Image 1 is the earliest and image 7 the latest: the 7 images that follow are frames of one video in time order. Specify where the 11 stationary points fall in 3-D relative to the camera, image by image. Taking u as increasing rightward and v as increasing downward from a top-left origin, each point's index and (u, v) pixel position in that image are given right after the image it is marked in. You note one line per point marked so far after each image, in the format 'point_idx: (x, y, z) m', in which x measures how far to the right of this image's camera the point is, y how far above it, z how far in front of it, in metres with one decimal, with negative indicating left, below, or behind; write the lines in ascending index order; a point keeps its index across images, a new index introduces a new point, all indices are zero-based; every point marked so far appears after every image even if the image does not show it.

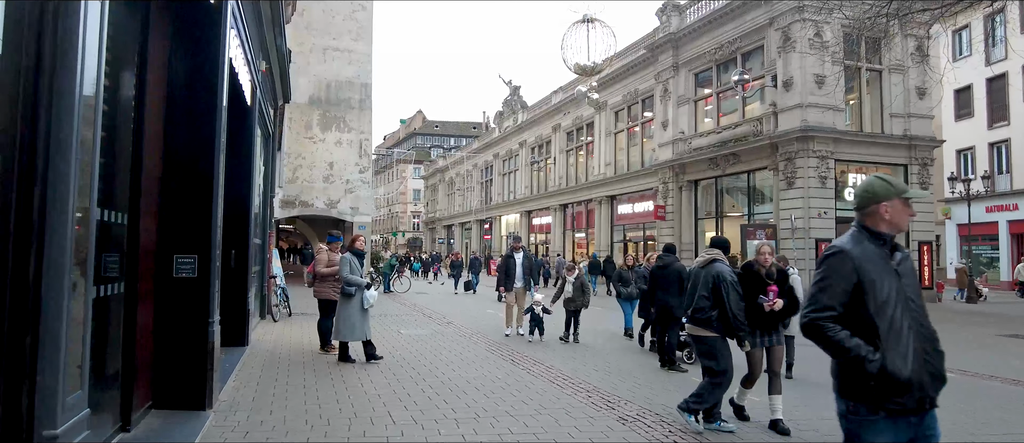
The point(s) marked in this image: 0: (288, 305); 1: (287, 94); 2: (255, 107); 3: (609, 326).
0: (-4.8, -1.8, +14.2) m
1: (-5.1, +2.9, +14.9) m
2: (-3.8, +1.7, +9.6) m
3: (+2.0, -2.2, +12.9) m
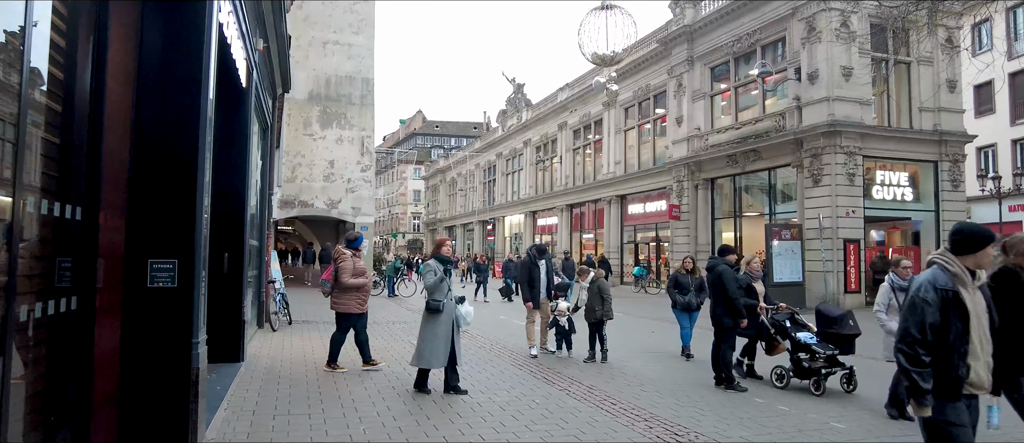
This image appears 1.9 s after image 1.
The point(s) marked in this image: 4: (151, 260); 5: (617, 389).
0: (-4.5, -1.8, +13.0) m
1: (-4.7, +2.9, +13.7) m
2: (-3.4, +1.7, +8.5) m
3: (+2.4, -2.2, +11.8) m
4: (-3.2, -0.4, +5.6) m
5: (+1.2, -1.9, +7.5) m
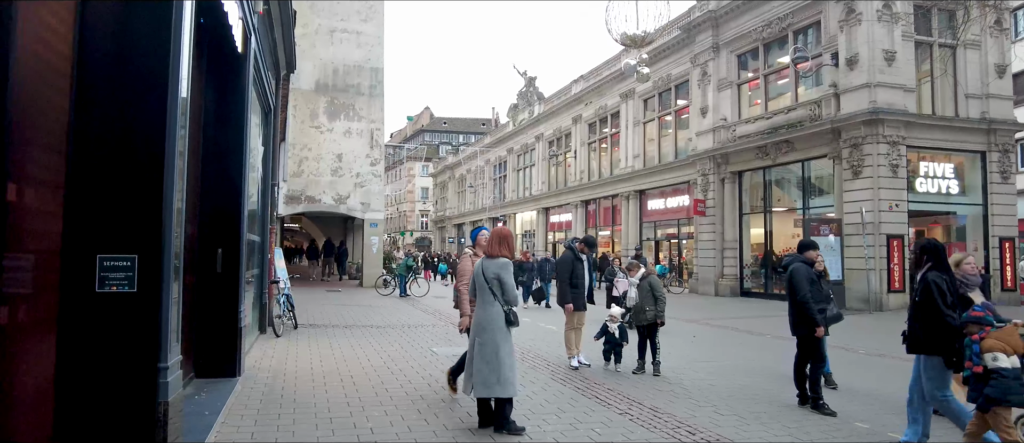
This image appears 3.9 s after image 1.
0: (-3.9, -1.7, +11.8) m
1: (-4.2, +3.0, +12.5) m
2: (-2.9, +1.8, +7.3) m
3: (+2.9, -2.0, +10.5) m
4: (-2.8, -0.3, +4.4) m
5: (+1.7, -1.8, +6.2) m
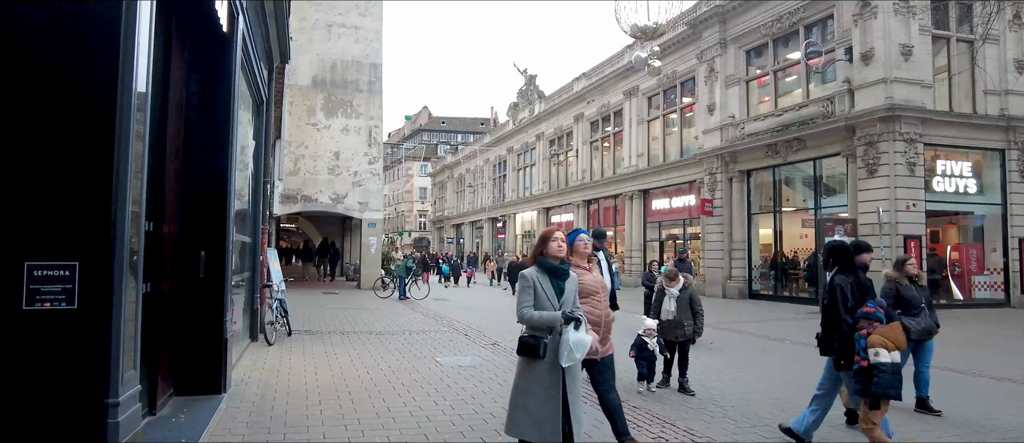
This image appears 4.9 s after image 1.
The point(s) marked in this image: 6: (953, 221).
0: (-3.8, -1.7, +11.1) m
1: (-4.1, +3.0, +11.8) m
2: (-2.8, +1.8, +6.6) m
3: (+3.1, -2.0, +9.8) m
4: (-2.6, -0.3, +3.7) m
5: (+1.8, -1.8, +5.6) m
6: (+13.2, 0.0, +19.7) m
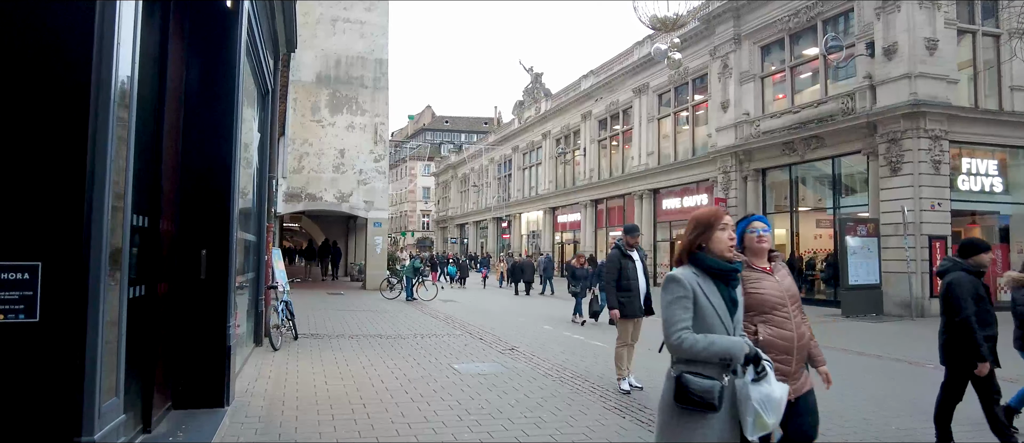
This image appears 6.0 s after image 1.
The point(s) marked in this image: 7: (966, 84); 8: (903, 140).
0: (-3.5, -1.7, +10.5) m
1: (-3.8, +3.0, +11.2) m
2: (-2.5, +1.9, +6.0) m
3: (+3.4, -2.0, +9.2) m
4: (-2.3, -0.2, +3.1) m
5: (+2.1, -1.8, +5.0) m
6: (+13.6, 0.0, +19.1) m
7: (+13.1, +4.0, +19.0) m
8: (+10.9, +2.3, +18.2) m
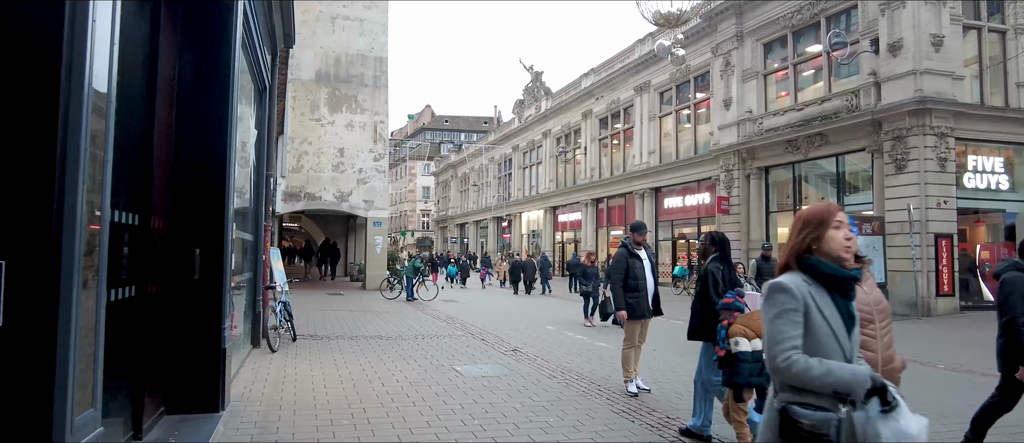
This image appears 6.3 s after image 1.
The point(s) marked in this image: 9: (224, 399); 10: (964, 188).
0: (-3.5, -1.6, +10.3) m
1: (-3.7, +3.0, +11.0) m
2: (-2.4, +1.9, +5.8) m
3: (+3.4, -2.0, +9.0) m
4: (-2.3, -0.2, +2.9) m
5: (+2.1, -1.8, +4.8) m
6: (+13.6, +0.1, +18.9) m
7: (+13.1, +4.0, +18.8) m
8: (+10.9, +2.3, +18.0) m
9: (-2.5, -1.5, +5.7) m
10: (+12.7, +0.9, +18.5) m
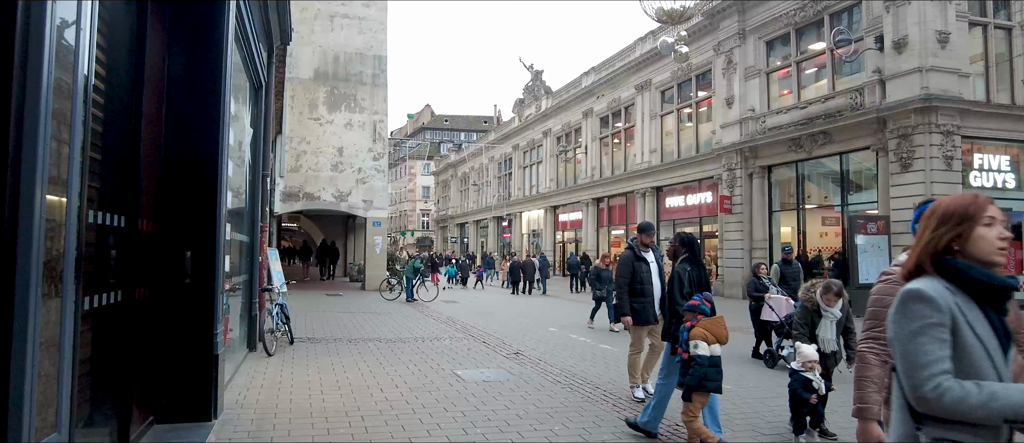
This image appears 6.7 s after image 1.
0: (-3.4, -1.7, +10.1) m
1: (-3.7, +3.0, +10.8) m
2: (-2.4, +1.9, +5.6) m
3: (+3.4, -2.0, +8.8) m
4: (-2.3, -0.2, +2.7) m
5: (+2.2, -1.8, +4.6) m
6: (+13.6, +0.1, +18.7) m
7: (+13.1, +4.0, +18.6) m
8: (+10.9, +2.3, +17.8) m
9: (-2.5, -1.5, +5.5) m
10: (+12.7, +1.0, +18.2) m
